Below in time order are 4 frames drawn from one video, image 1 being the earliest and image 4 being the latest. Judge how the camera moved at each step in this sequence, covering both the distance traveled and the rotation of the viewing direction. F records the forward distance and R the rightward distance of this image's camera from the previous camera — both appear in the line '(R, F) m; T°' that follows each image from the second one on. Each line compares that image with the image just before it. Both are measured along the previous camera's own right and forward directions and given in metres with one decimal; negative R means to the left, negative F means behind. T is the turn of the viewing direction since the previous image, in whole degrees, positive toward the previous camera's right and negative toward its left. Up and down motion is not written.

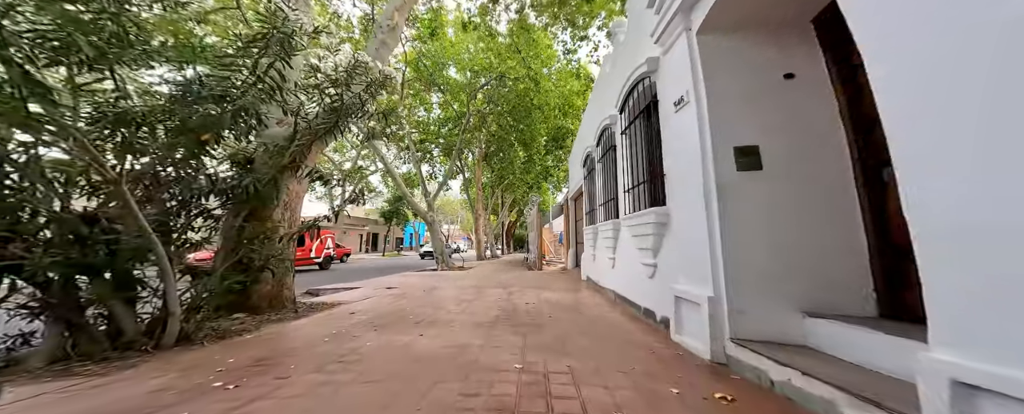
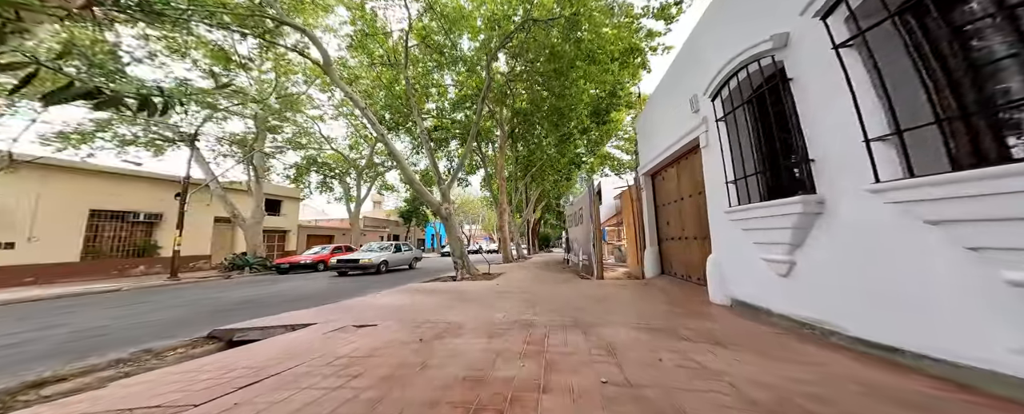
(-0.6, +3.1) m; -4°
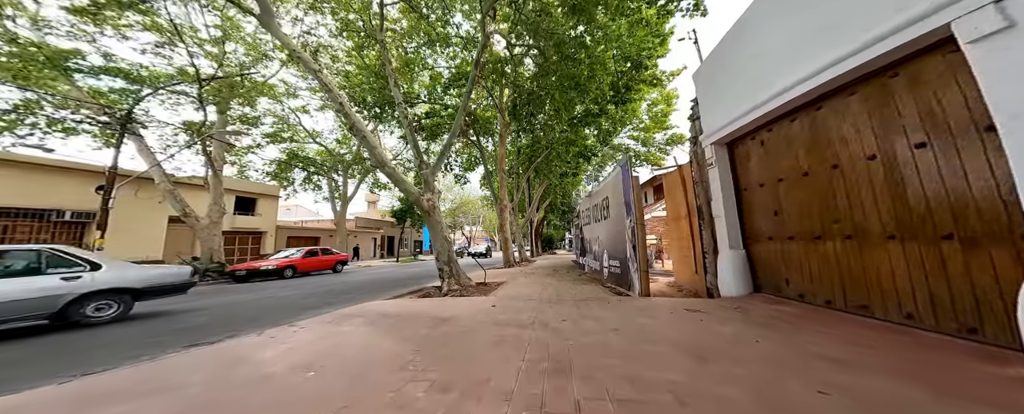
(0.0, +2.6) m; 0°
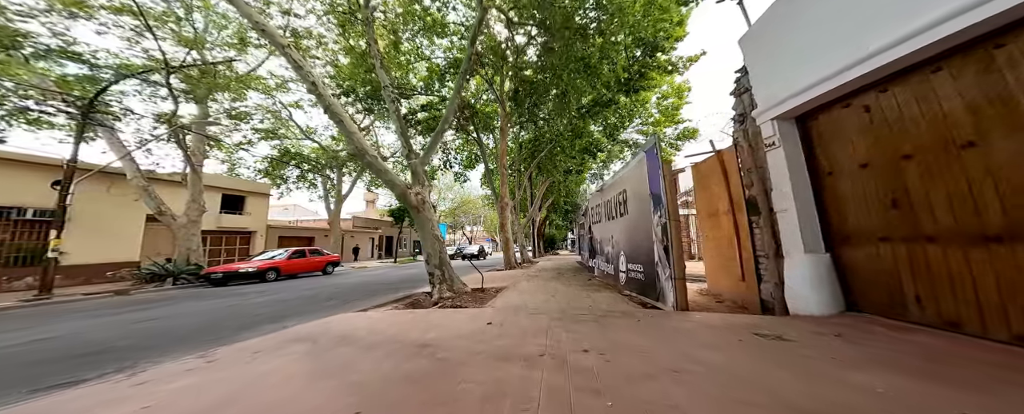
(0.0, +1.1) m; 0°
